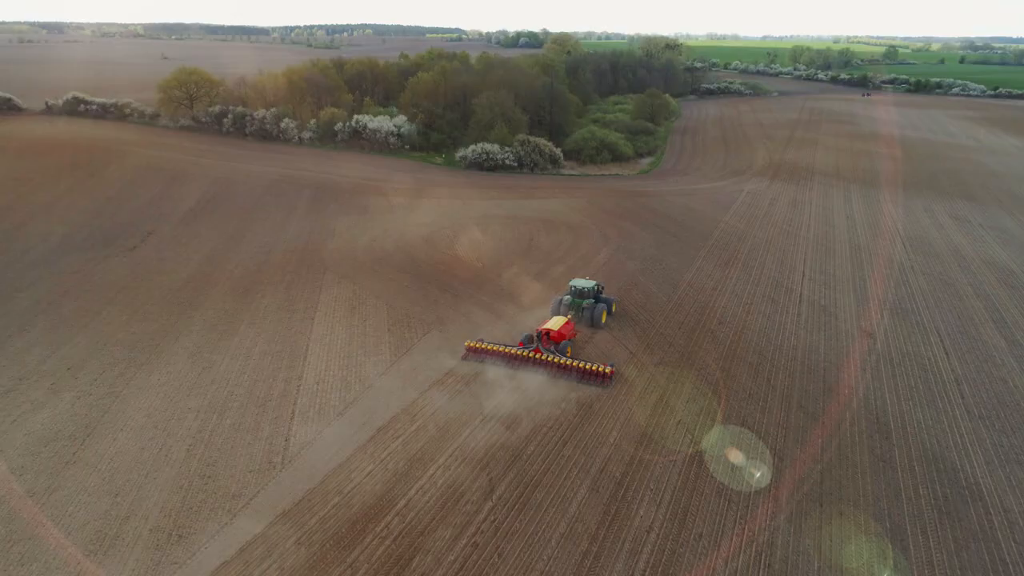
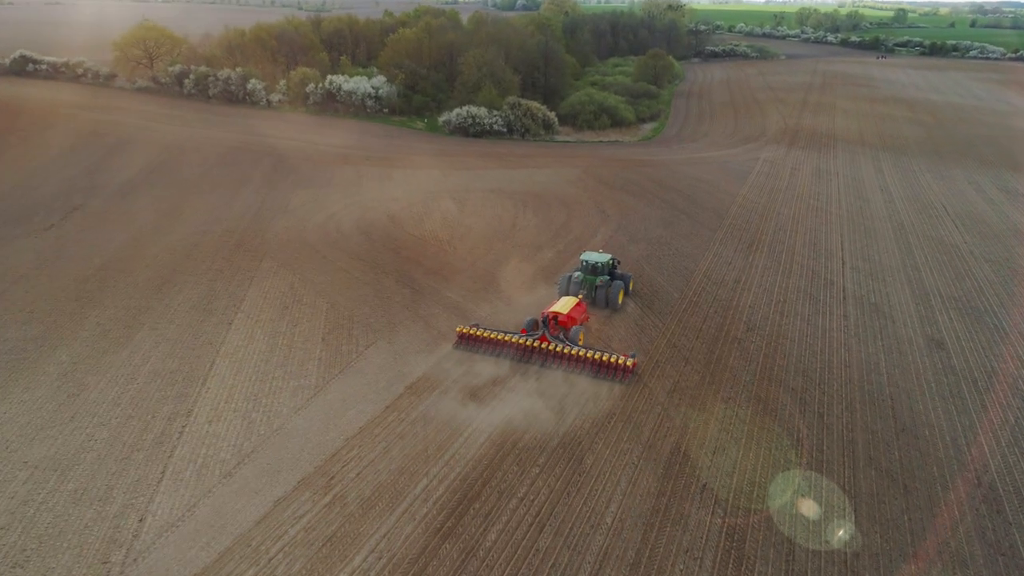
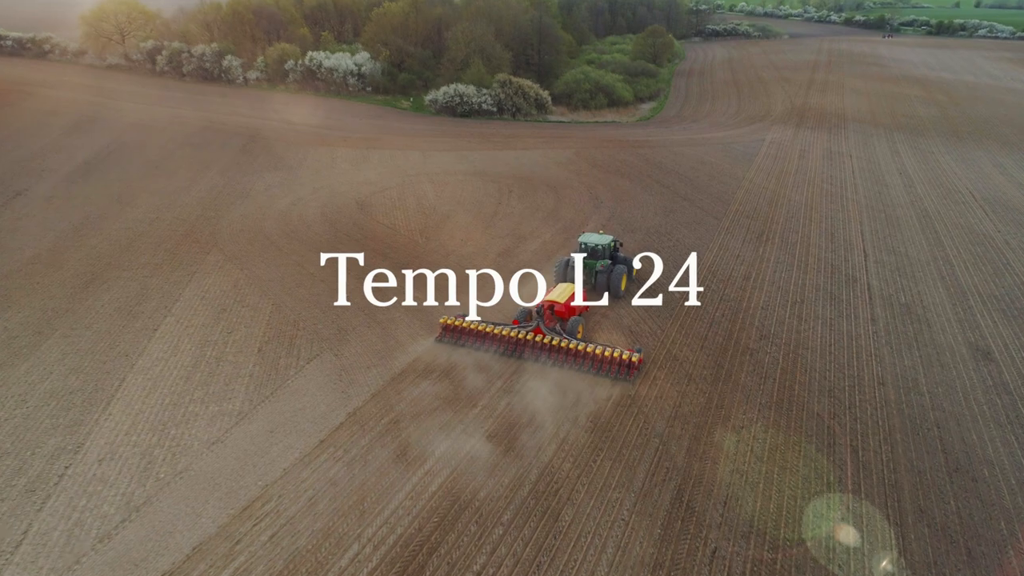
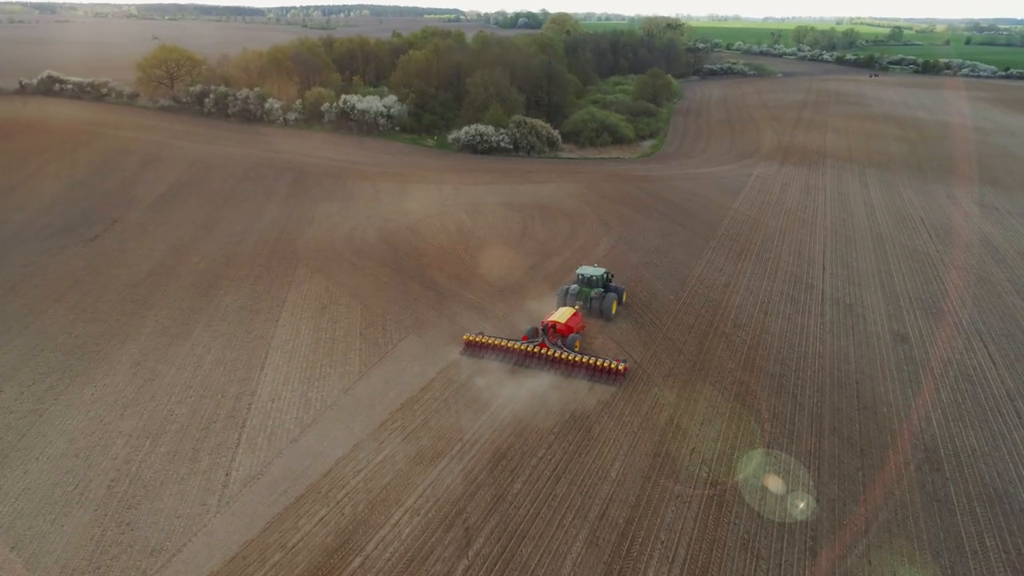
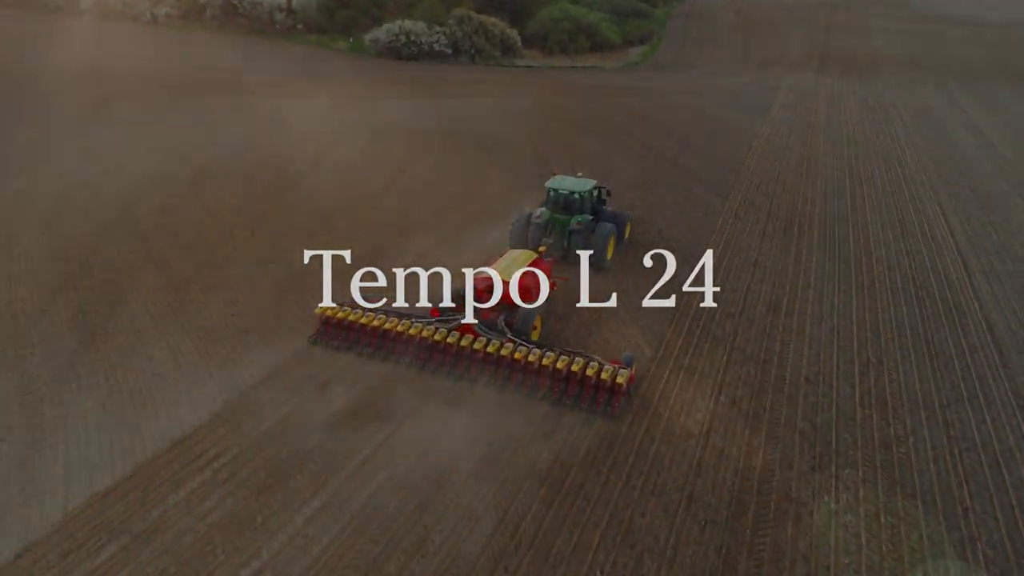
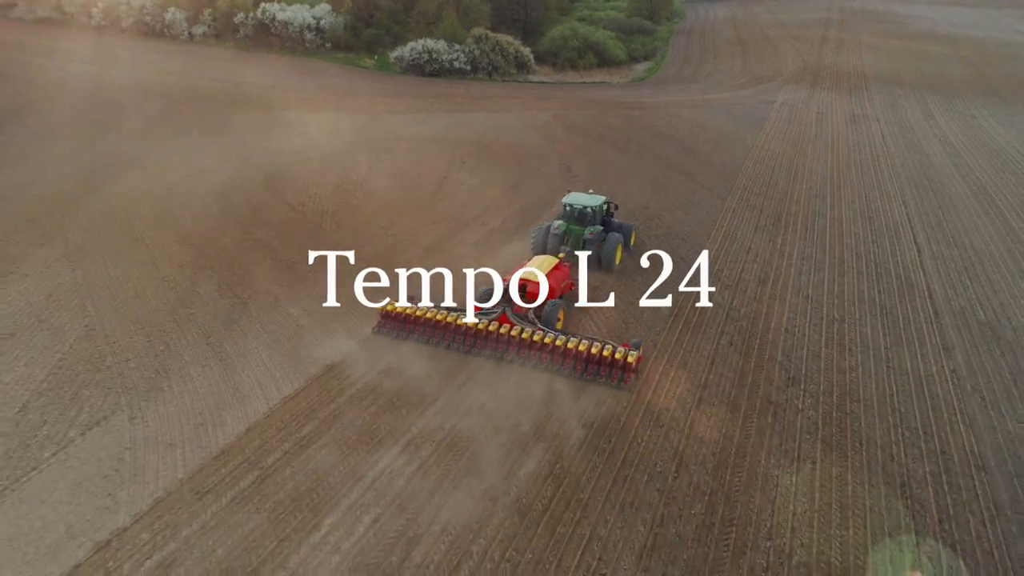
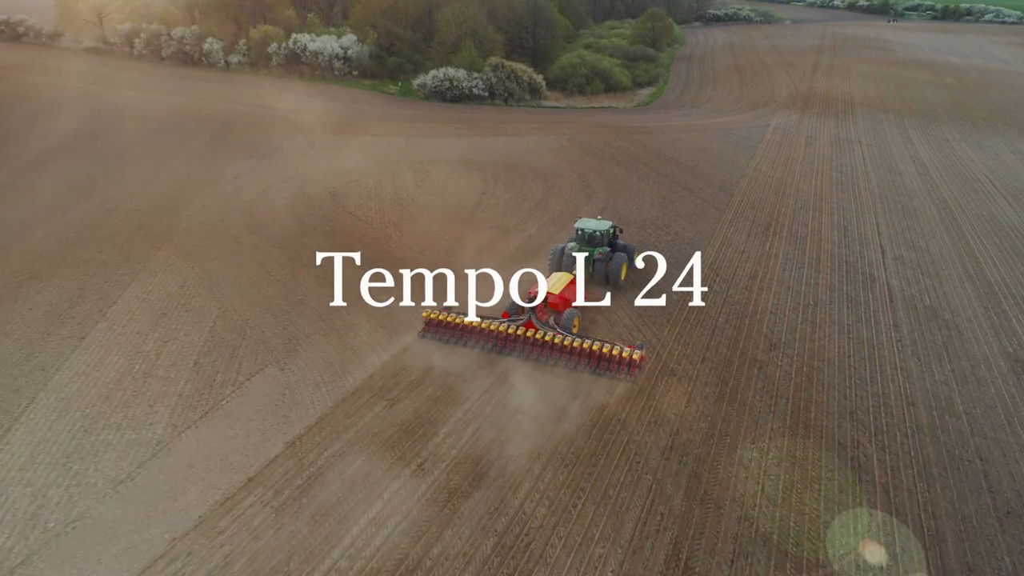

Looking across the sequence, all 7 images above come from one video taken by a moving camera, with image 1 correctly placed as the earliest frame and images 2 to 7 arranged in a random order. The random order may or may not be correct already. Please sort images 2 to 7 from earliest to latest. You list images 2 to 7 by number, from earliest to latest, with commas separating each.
4, 2, 3, 7, 6, 5
